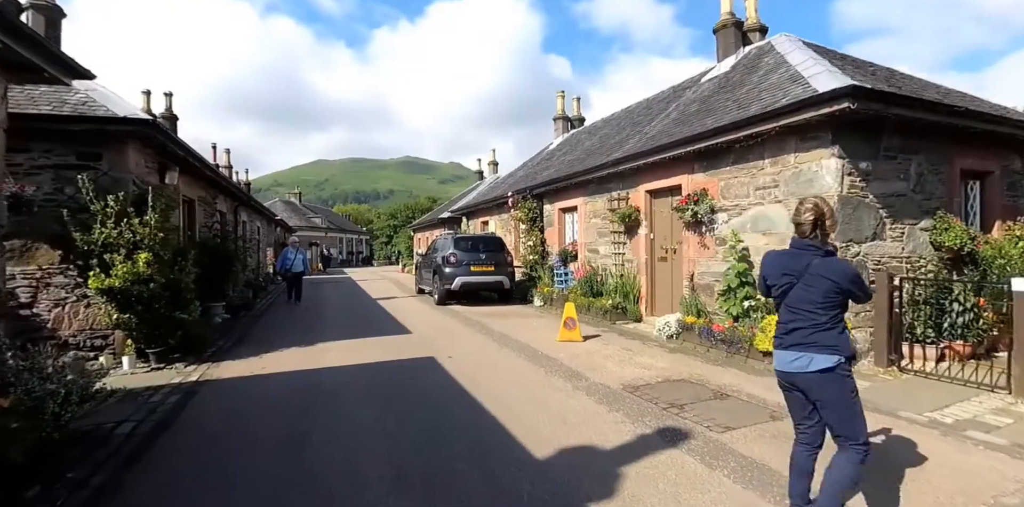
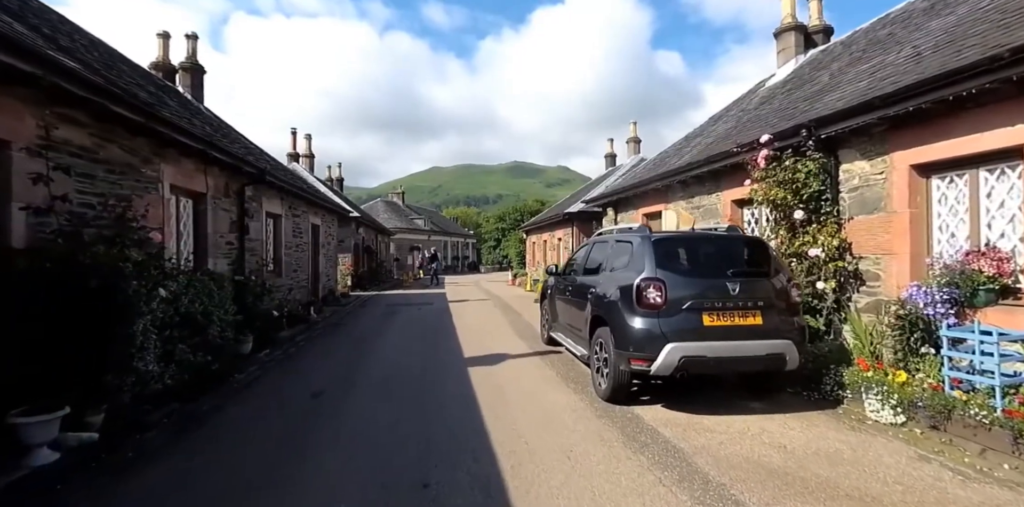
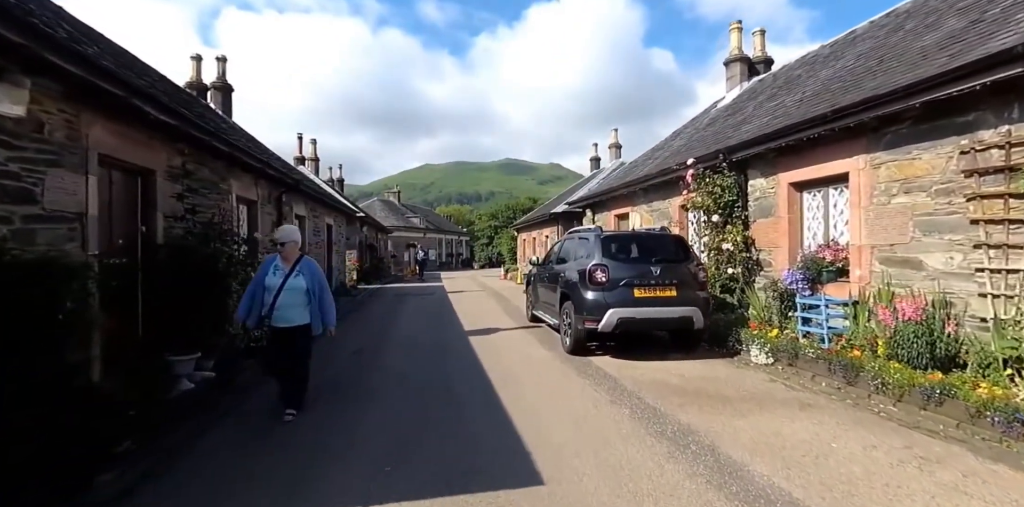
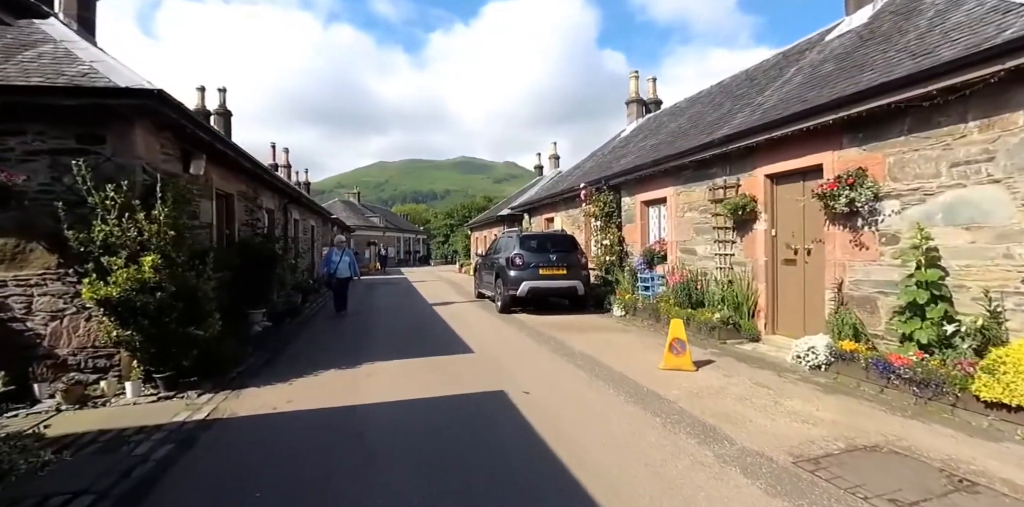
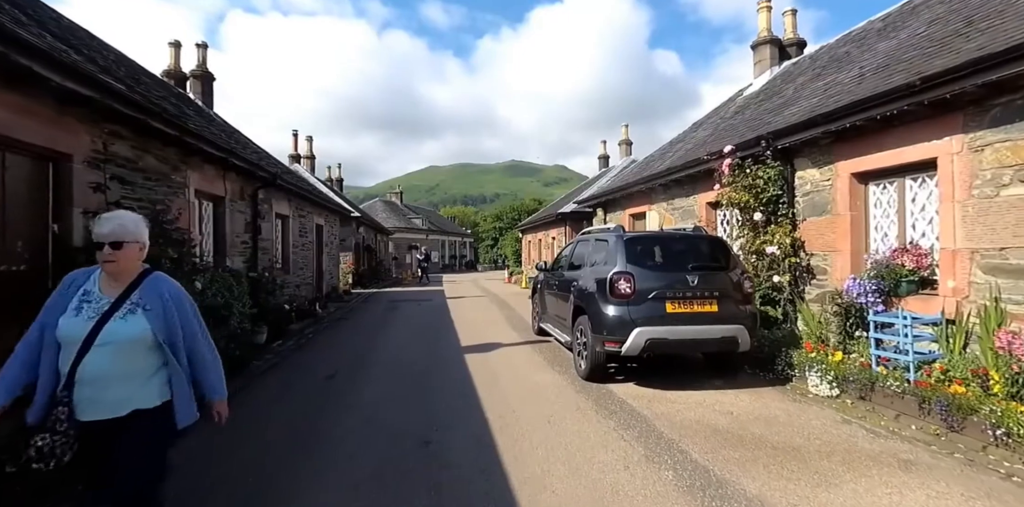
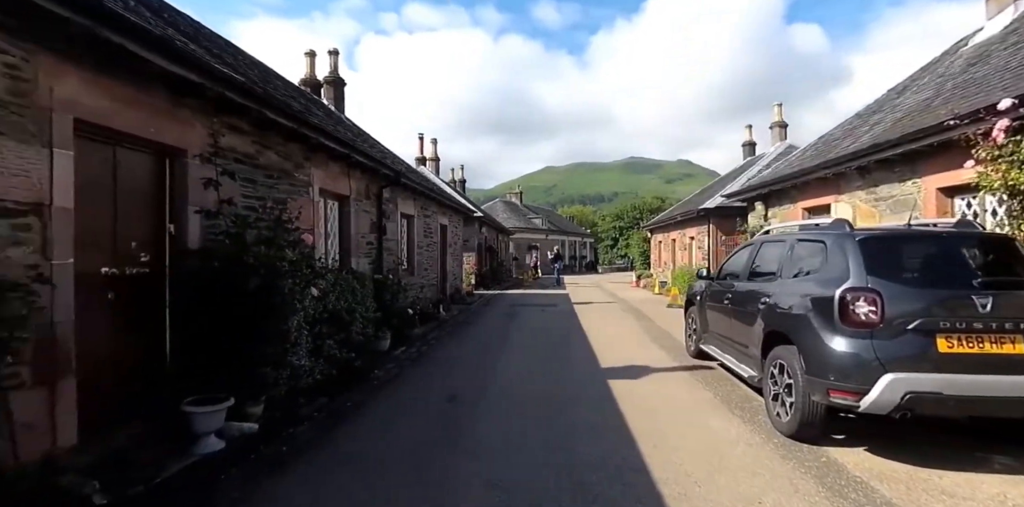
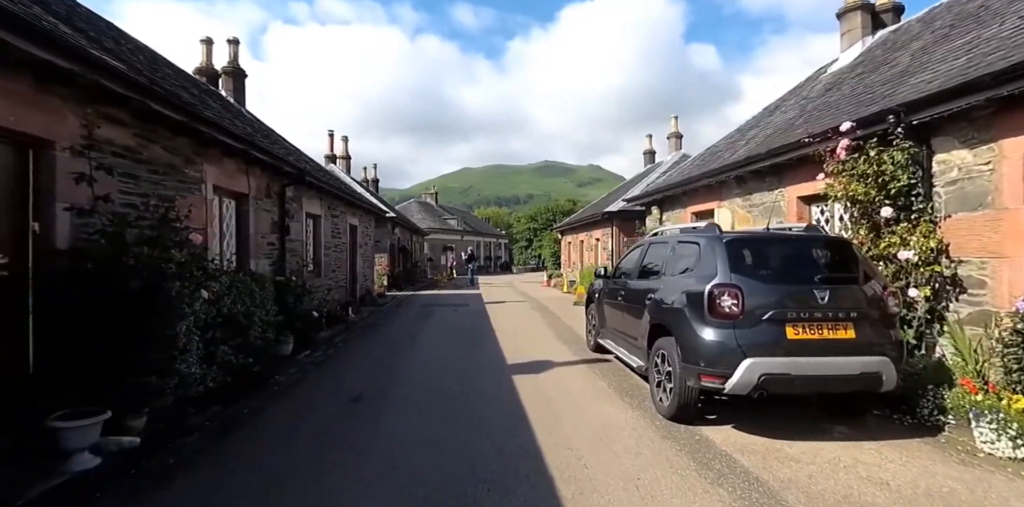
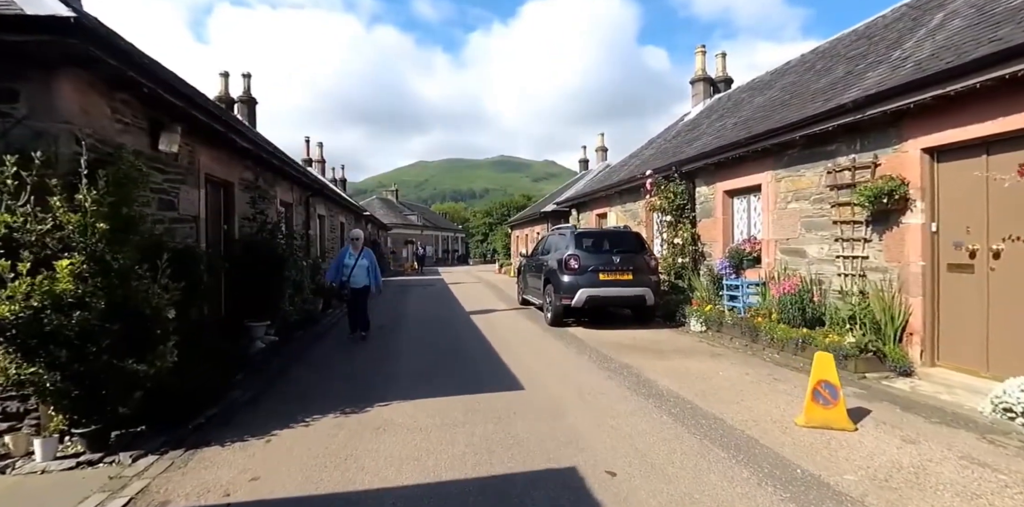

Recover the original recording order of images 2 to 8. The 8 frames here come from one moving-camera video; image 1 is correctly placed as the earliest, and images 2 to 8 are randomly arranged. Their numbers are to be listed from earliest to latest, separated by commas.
4, 8, 3, 5, 2, 7, 6
